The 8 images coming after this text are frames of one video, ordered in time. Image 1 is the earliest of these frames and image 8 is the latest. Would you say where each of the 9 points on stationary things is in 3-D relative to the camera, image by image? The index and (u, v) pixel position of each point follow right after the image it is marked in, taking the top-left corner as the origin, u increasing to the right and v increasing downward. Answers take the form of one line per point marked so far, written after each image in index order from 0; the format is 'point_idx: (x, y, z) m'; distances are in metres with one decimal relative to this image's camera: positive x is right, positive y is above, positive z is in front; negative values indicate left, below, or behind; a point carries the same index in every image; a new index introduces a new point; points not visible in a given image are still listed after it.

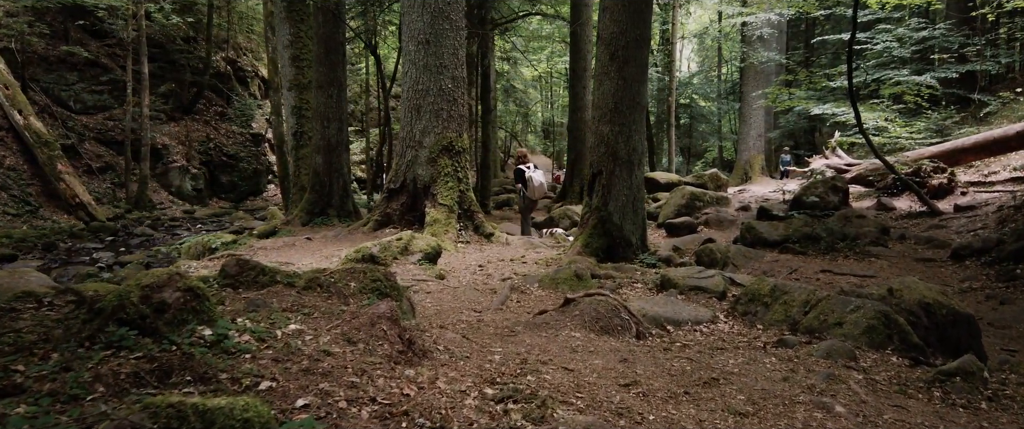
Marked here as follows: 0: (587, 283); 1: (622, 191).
0: (+0.7, -0.6, +7.4) m
1: (+1.2, +0.3, +8.8) m
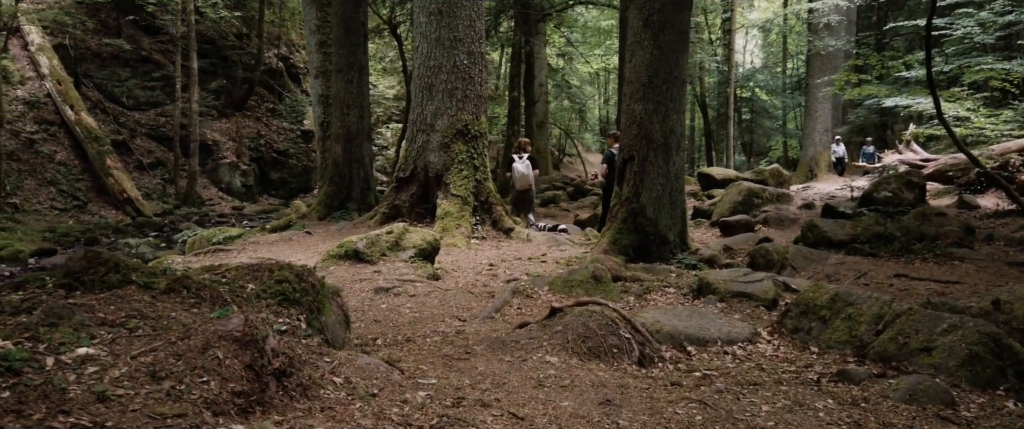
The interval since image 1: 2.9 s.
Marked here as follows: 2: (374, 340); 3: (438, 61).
0: (+0.7, -0.6, +6.1) m
1: (+1.4, +0.3, +7.6) m
2: (-0.7, -0.7, +4.4) m
3: (-0.8, +1.7, +9.0) m
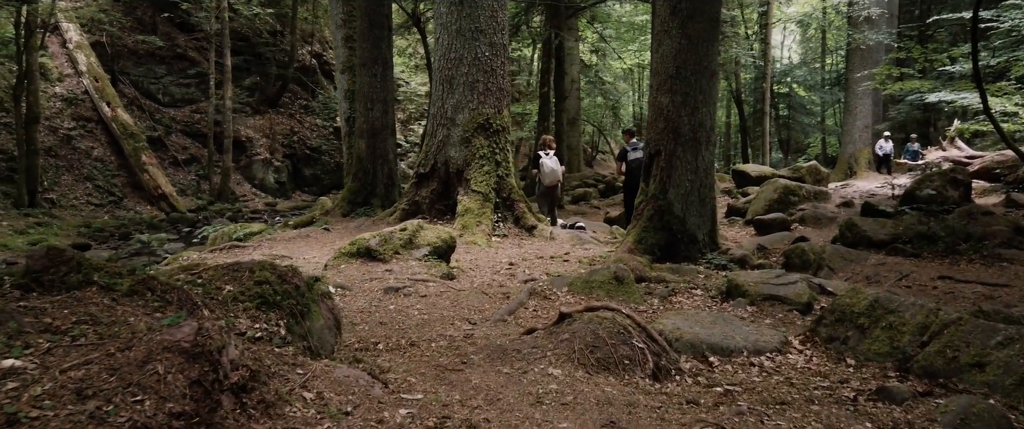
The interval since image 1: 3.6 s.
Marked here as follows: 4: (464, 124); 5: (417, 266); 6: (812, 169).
0: (+0.9, -0.5, +5.8) m
1: (+1.6, +0.4, +7.2) m
2: (-0.7, -0.7, +4.1) m
3: (-0.6, +1.8, +8.7) m
4: (-0.5, +1.0, +8.8) m
5: (-0.7, -0.4, +6.2) m
6: (+5.7, +0.9, +15.1) m
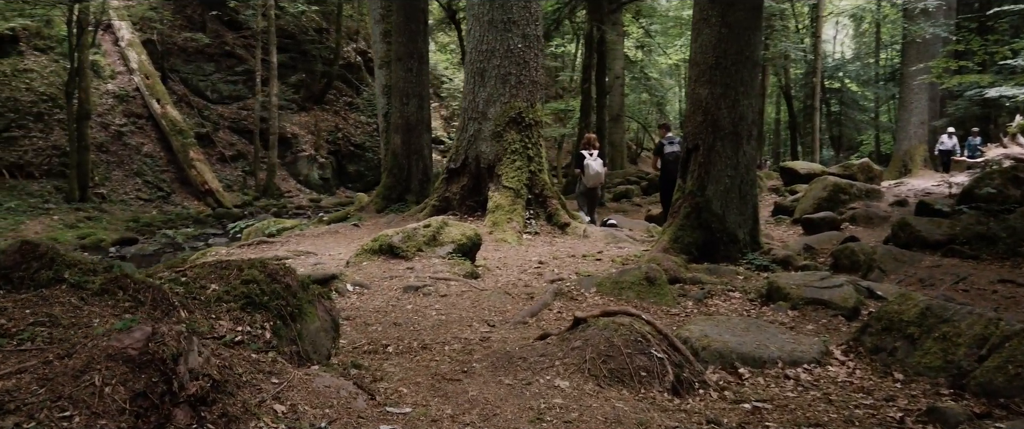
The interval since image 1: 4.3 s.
0: (+1.0, -0.5, +5.5) m
1: (+1.8, +0.4, +6.8) m
2: (-0.6, -0.7, +3.9) m
3: (-0.2, +1.8, +8.5) m
4: (-0.2, +1.0, +8.5) m
5: (-0.5, -0.4, +5.9) m
6: (+6.4, +0.9, +14.4) m
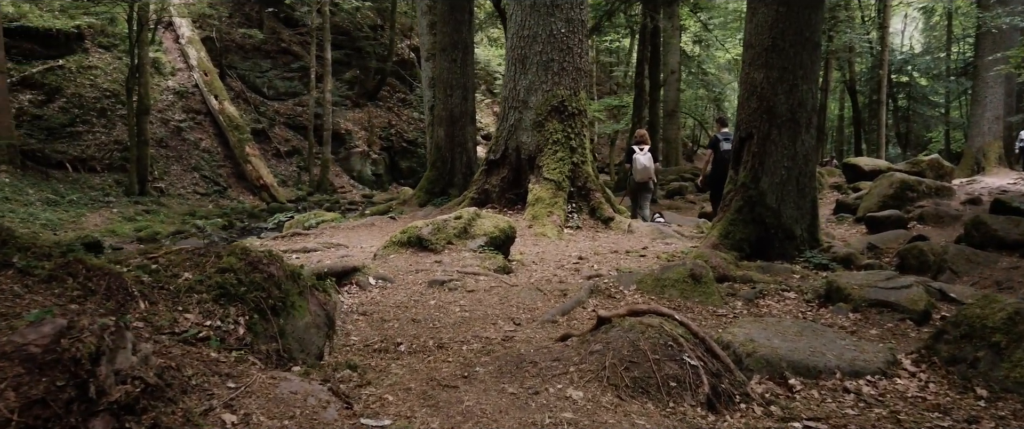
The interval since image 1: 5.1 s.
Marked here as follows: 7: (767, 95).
0: (+1.2, -0.5, +5.0) m
1: (+2.1, +0.4, +6.3) m
2: (-0.5, -0.6, +3.5) m
3: (+0.2, +1.9, +8.1) m
4: (+0.3, +1.1, +8.2) m
5: (-0.3, -0.3, +5.6) m
6: (+7.2, +0.9, +13.6) m
7: (+2.0, +1.0, +6.3) m
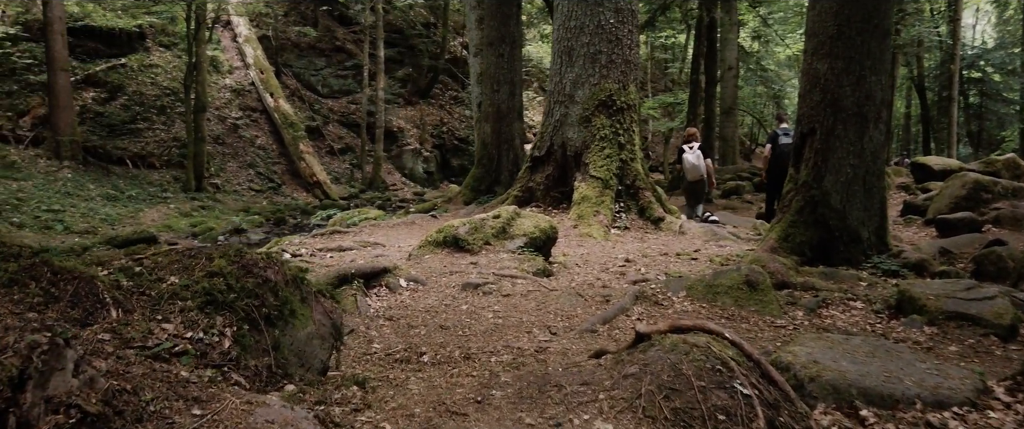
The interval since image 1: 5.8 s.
0: (+1.5, -0.5, +4.6) m
1: (+2.5, +0.4, +5.8) m
2: (-0.4, -0.6, +3.3) m
3: (+0.7, +1.9, +7.7) m
4: (+0.7, +1.1, +7.8) m
5: (0.0, -0.3, +5.3) m
6: (+8.0, +0.9, +12.8) m
7: (+2.4, +0.9, +5.9) m
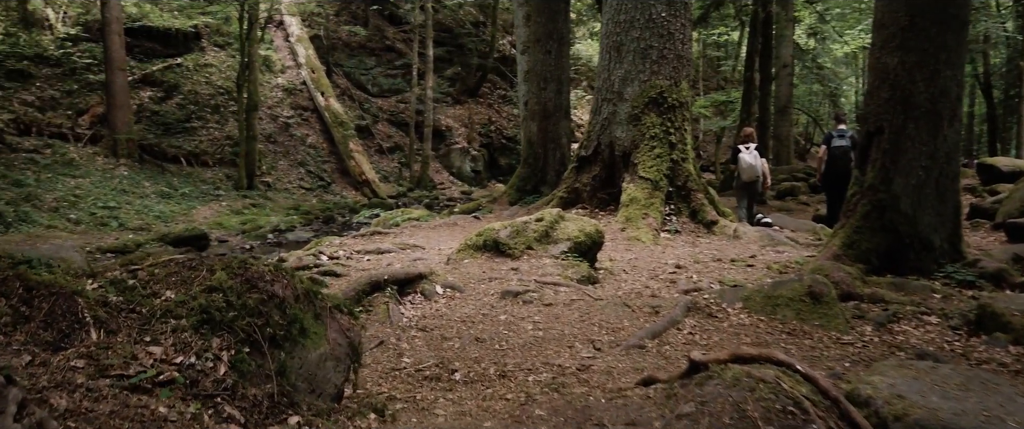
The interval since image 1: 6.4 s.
0: (+1.7, -0.5, +4.2) m
1: (+2.8, +0.4, +5.4) m
2: (-0.2, -0.6, +3.0) m
3: (+1.1, +1.9, +7.4) m
4: (+1.1, +1.1, +7.5) m
5: (+0.2, -0.3, +5.0) m
6: (+8.8, +0.8, +12.0) m
7: (+2.7, +0.9, +5.4) m
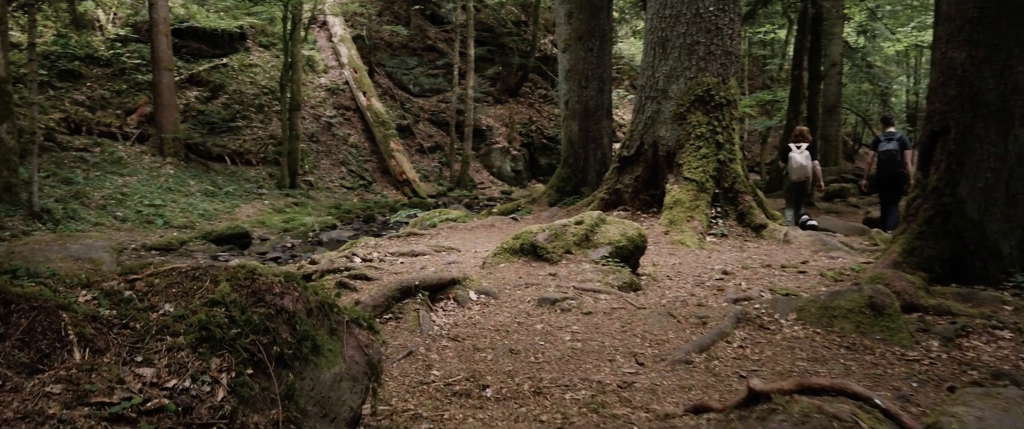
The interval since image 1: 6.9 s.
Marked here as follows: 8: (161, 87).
0: (+1.9, -0.5, +3.9) m
1: (+3.0, +0.3, +5.0) m
2: (-0.1, -0.7, +2.8) m
3: (+1.5, +1.8, +7.1) m
4: (+1.5, +1.1, +7.2) m
5: (+0.5, -0.3, +4.8) m
6: (+9.4, +0.7, +11.3) m
7: (+2.9, +0.9, +5.1) m
8: (-5.4, +1.9, +12.1) m
